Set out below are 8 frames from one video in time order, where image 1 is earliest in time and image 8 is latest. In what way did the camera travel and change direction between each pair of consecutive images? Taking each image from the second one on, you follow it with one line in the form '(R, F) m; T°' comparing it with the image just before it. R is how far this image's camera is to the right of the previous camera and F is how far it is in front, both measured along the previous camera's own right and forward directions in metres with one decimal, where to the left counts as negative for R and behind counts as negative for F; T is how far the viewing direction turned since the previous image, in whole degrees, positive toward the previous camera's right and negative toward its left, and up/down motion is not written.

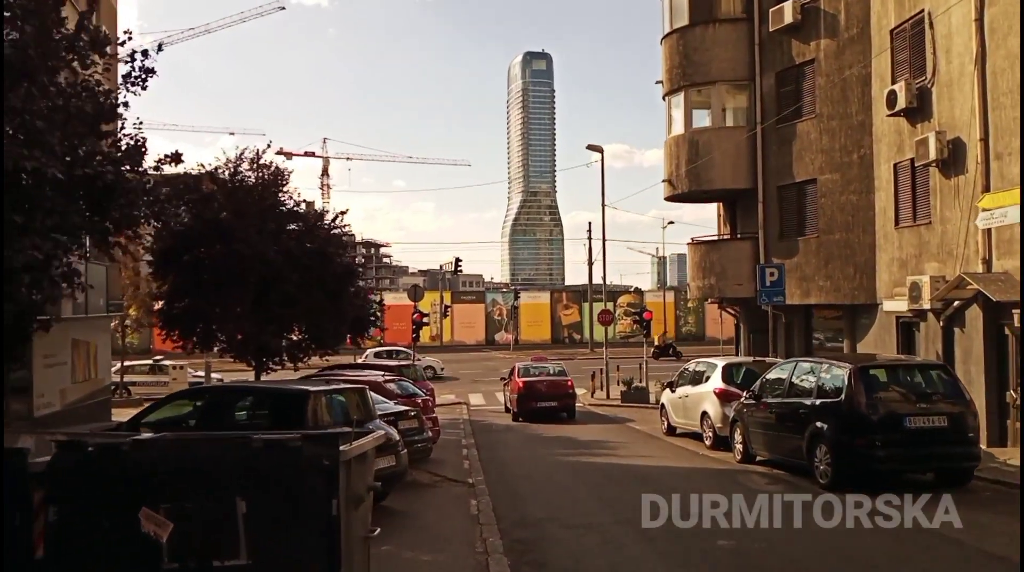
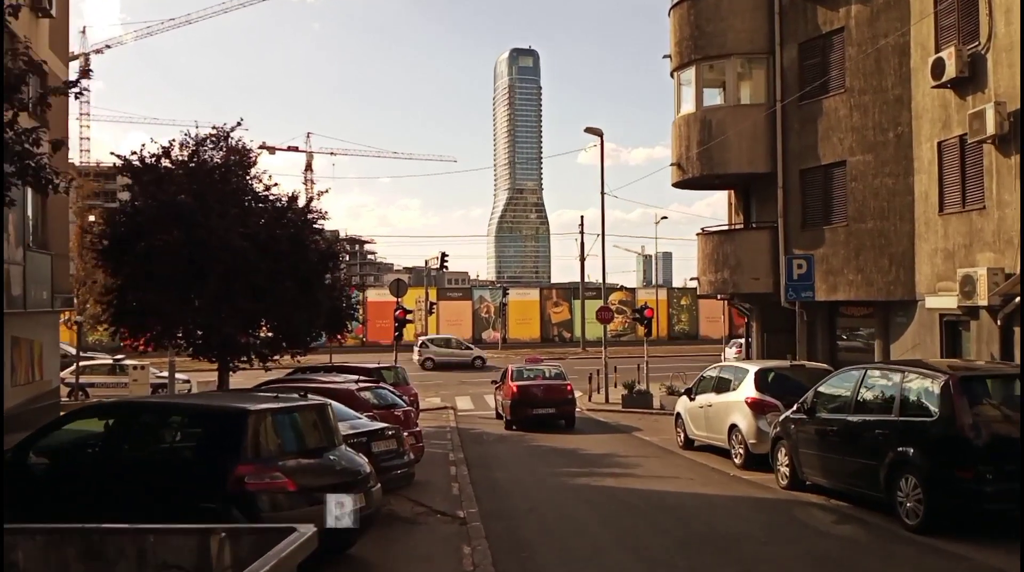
(-0.2, +2.2) m; +1°
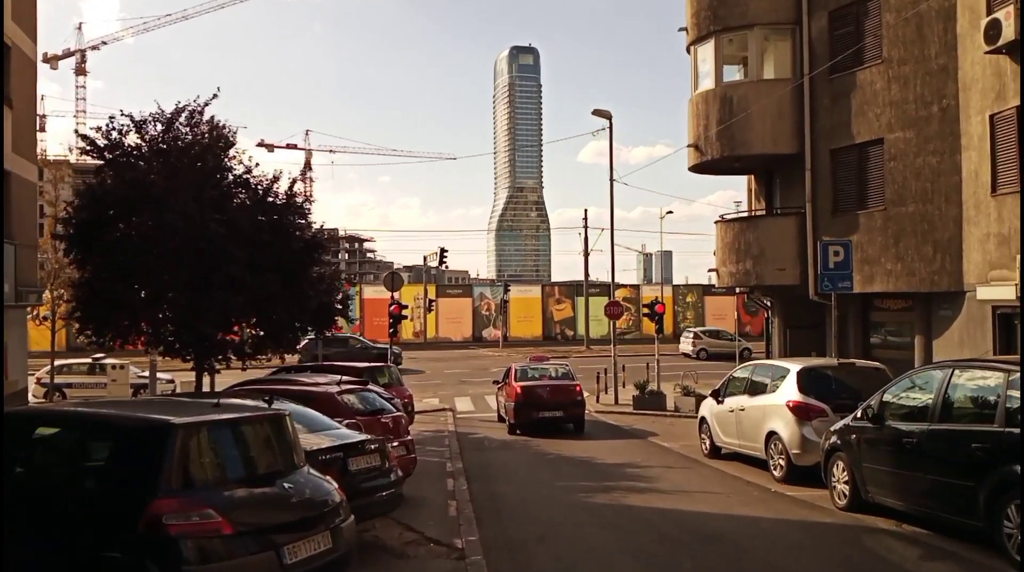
(-0.1, +1.6) m; 0°
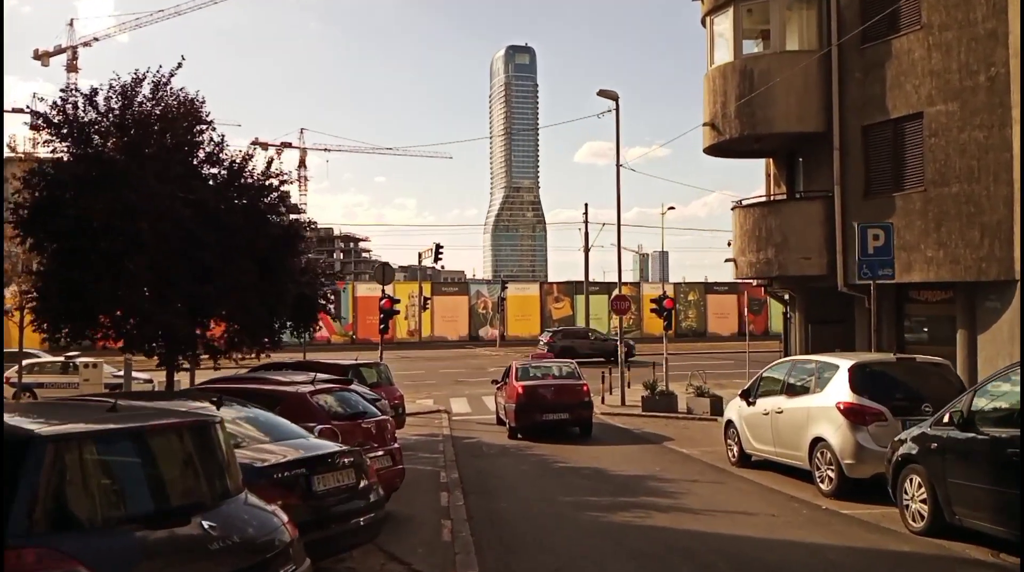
(-0.1, +1.6) m; 0°
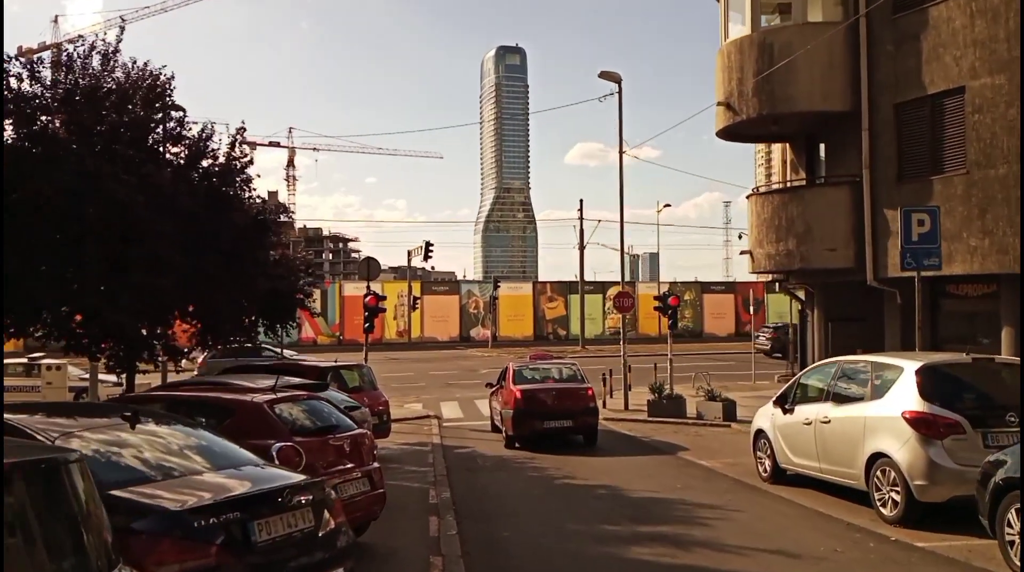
(-0.1, +1.5) m; +1°
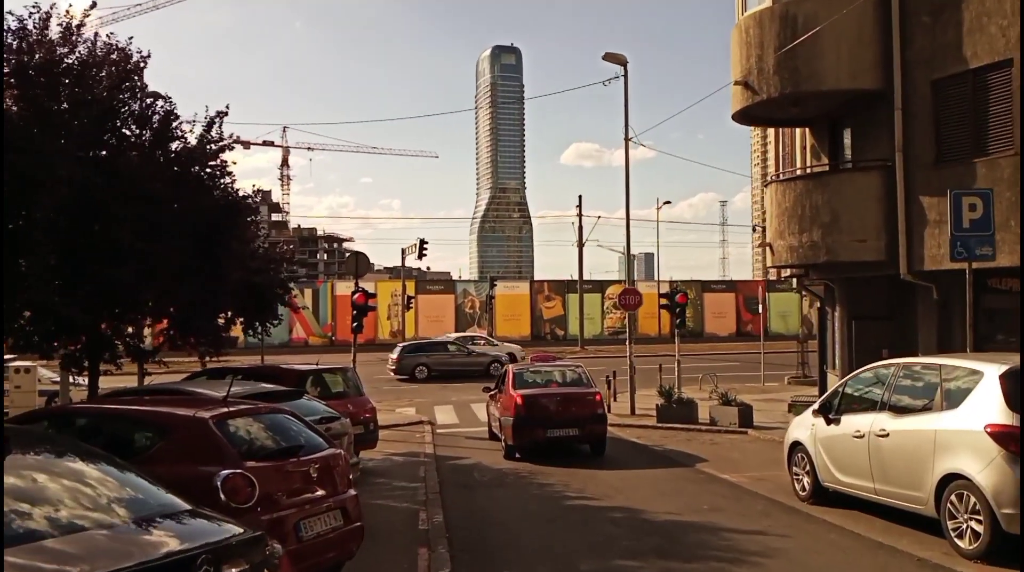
(-0.1, +1.3) m; 0°
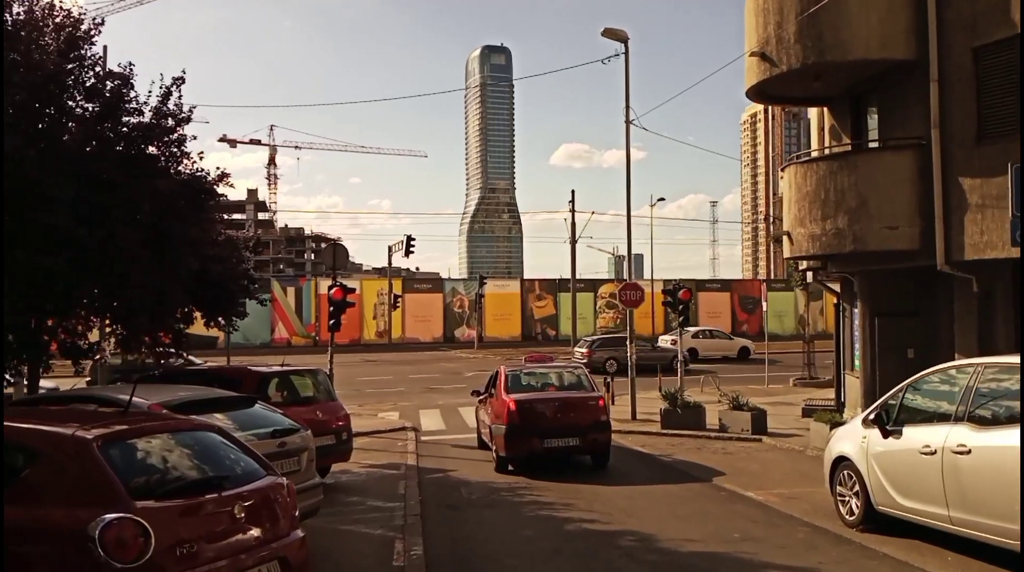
(0.0, +1.5) m; +1°
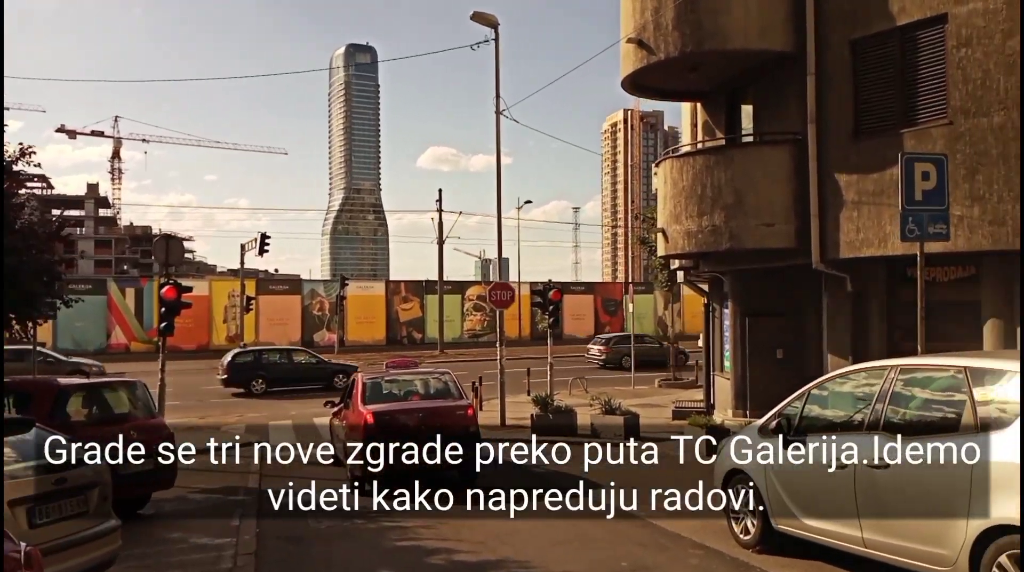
(+0.1, +1.1) m; +9°
